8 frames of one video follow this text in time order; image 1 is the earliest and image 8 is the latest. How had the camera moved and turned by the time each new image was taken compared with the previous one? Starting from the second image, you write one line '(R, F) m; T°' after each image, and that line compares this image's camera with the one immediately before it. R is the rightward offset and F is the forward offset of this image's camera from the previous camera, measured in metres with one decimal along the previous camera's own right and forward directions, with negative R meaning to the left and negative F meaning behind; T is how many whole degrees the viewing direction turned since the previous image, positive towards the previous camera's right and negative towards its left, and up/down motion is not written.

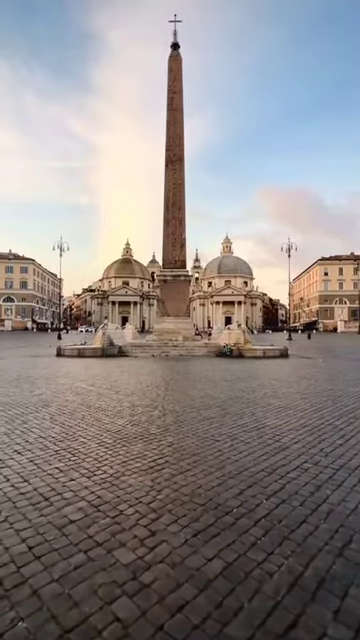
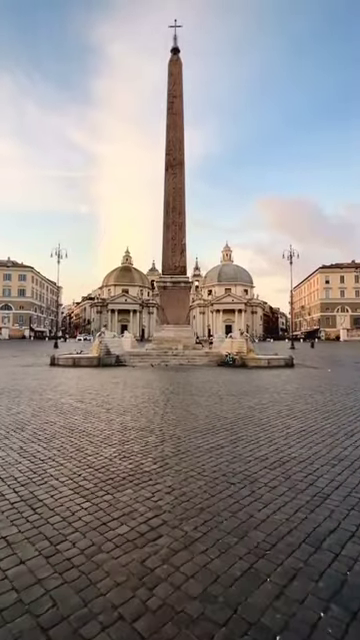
(0.0, +1.0) m; 0°
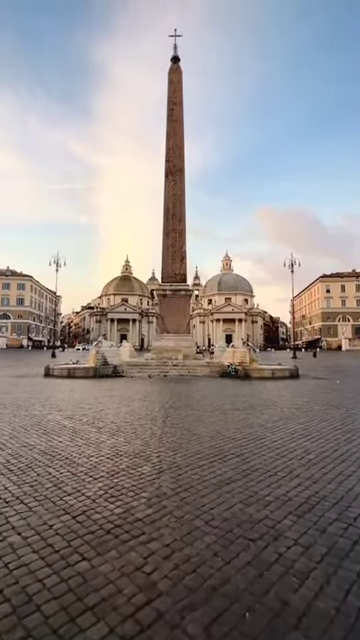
(0.0, +0.8) m; 0°
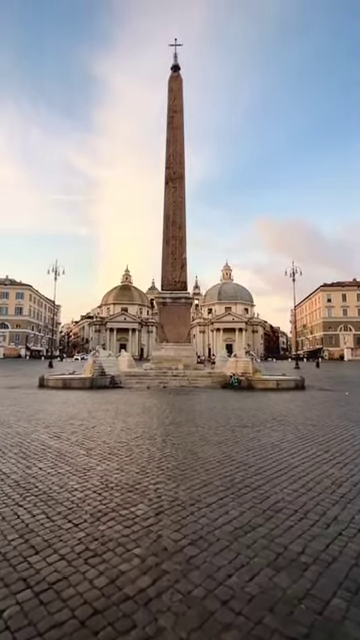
(0.0, +0.8) m; 0°
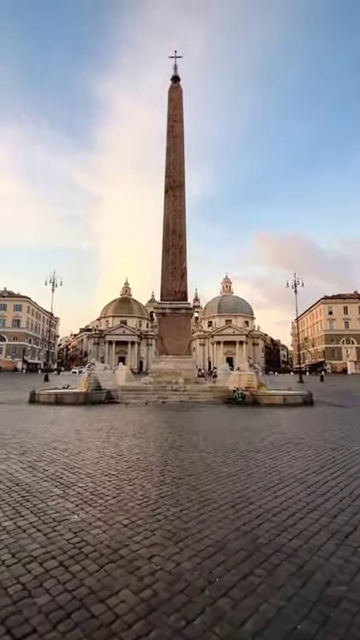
(0.0, +1.1) m; 0°
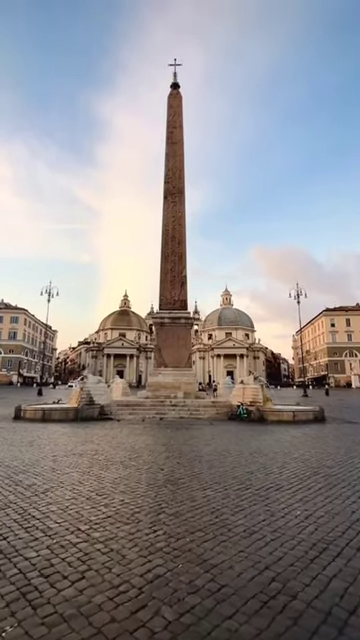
(0.0, +1.4) m; 0°
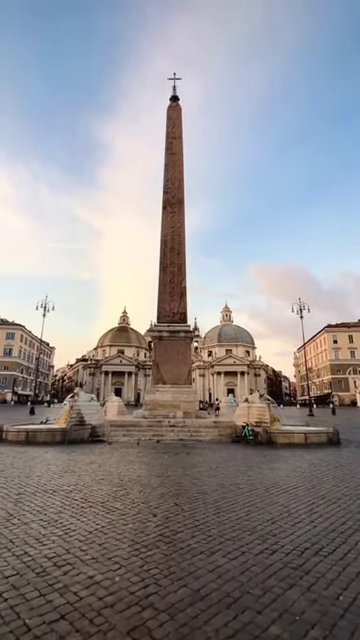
(0.0, +1.4) m; 0°
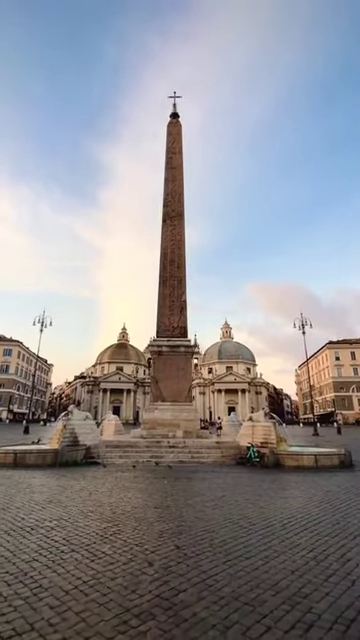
(0.0, +0.8) m; 0°
